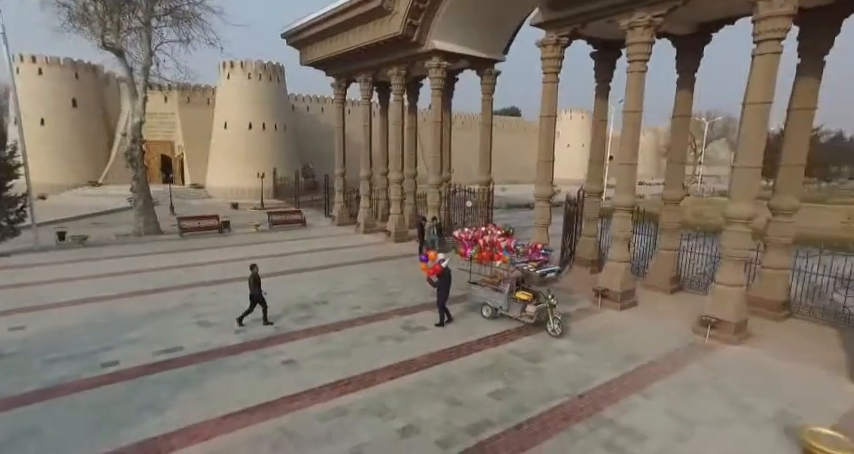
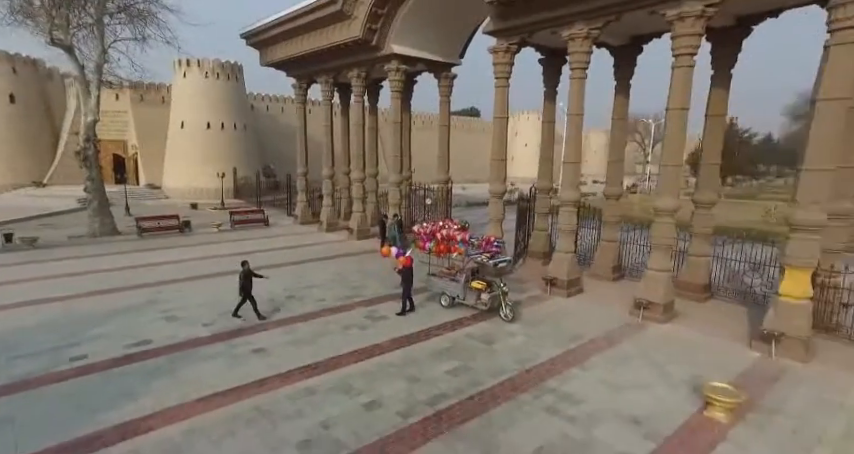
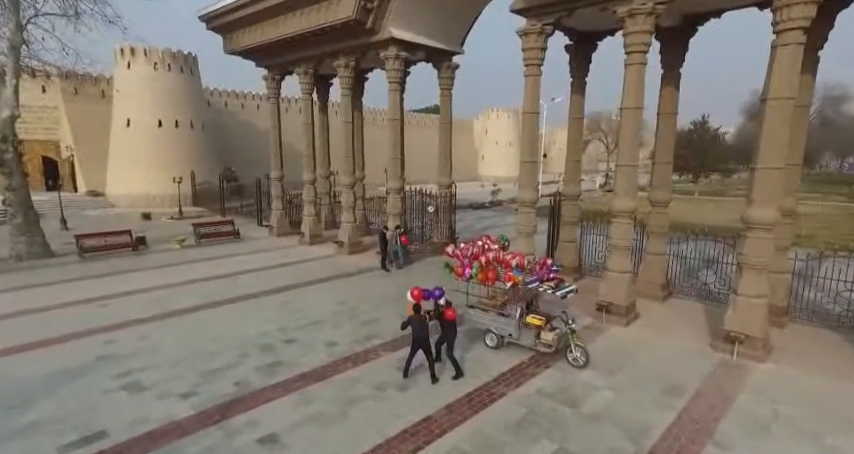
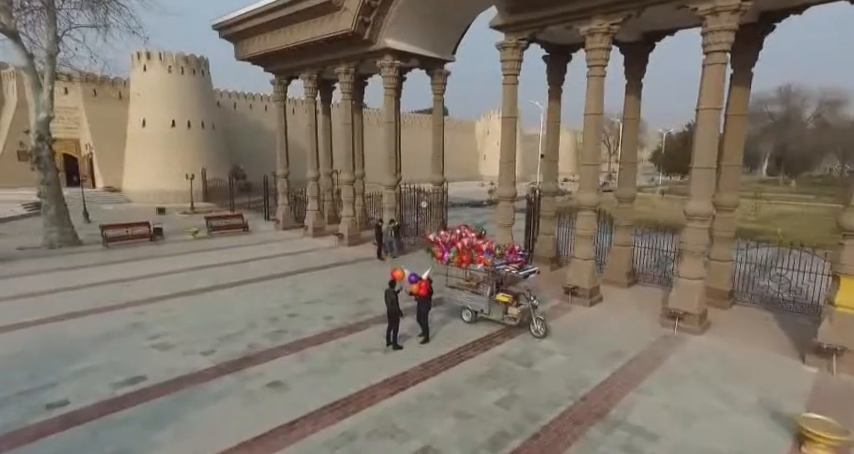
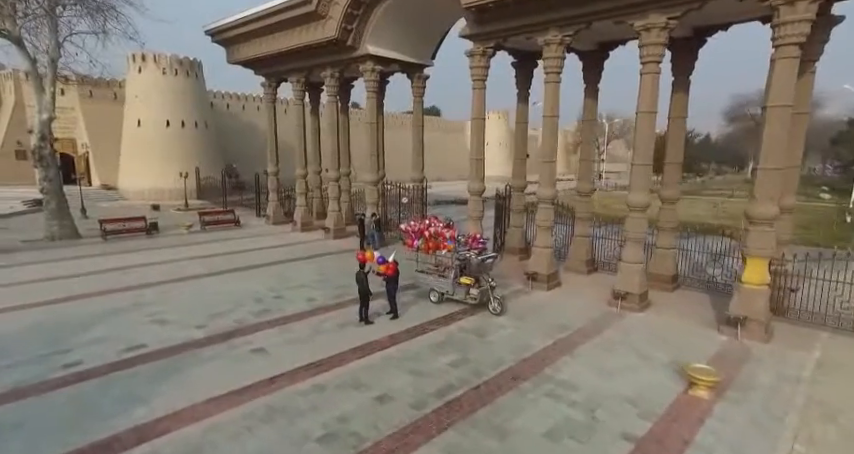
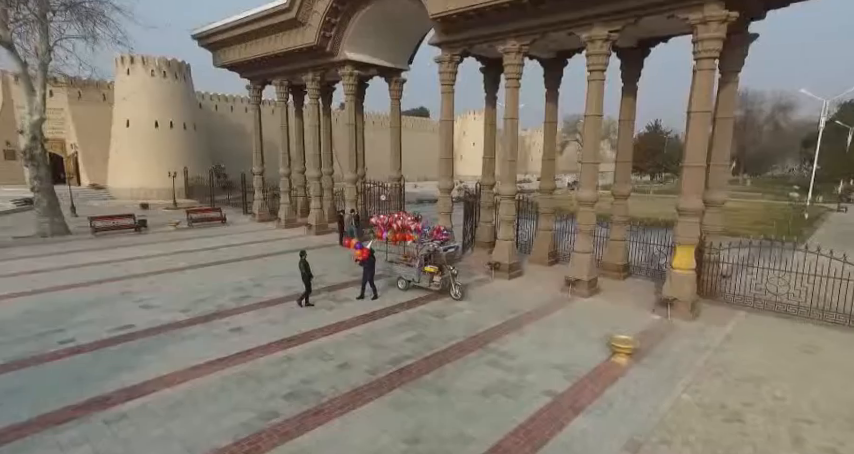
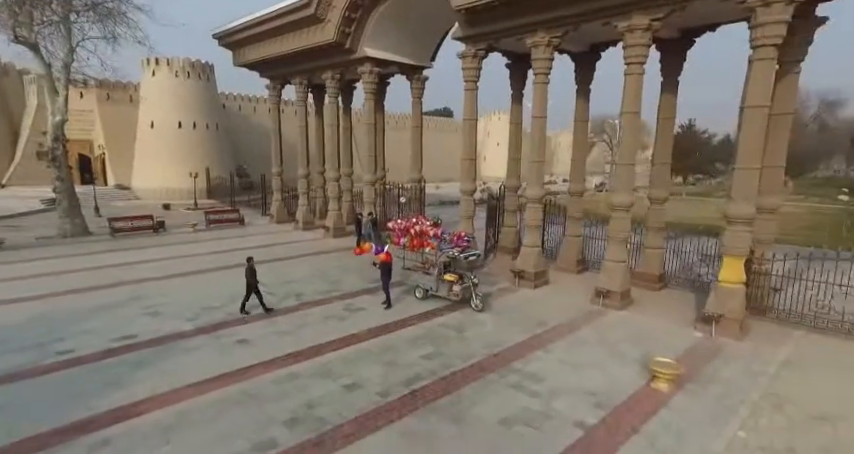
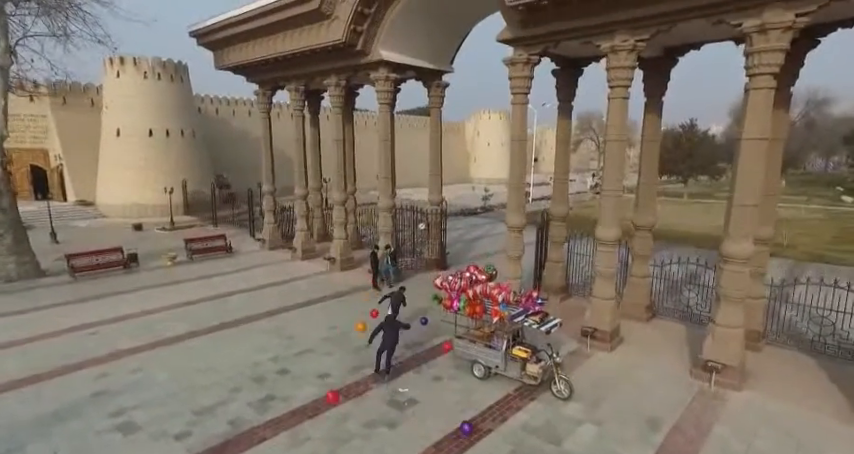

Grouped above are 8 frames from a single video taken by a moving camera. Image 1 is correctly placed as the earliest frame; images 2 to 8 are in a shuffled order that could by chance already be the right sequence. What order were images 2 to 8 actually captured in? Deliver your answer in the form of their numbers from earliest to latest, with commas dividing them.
2, 7, 6, 5, 4, 3, 8
